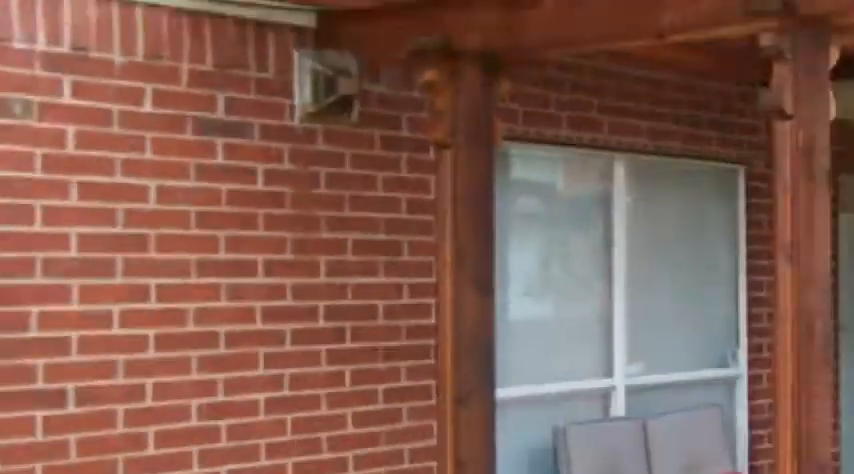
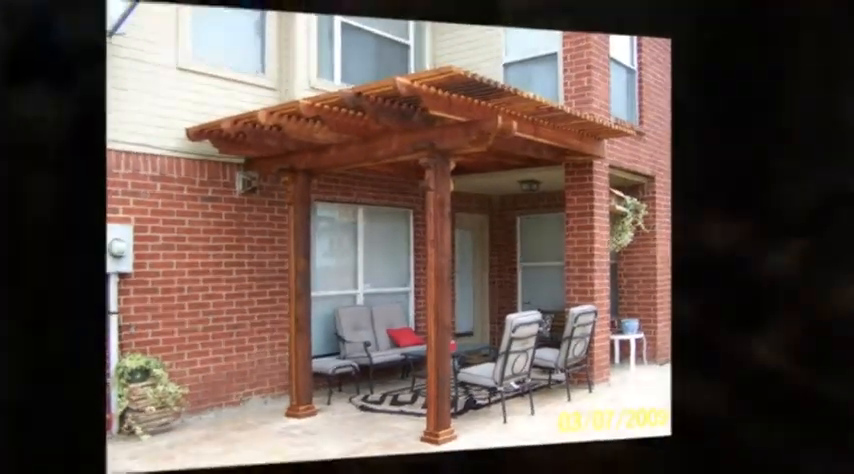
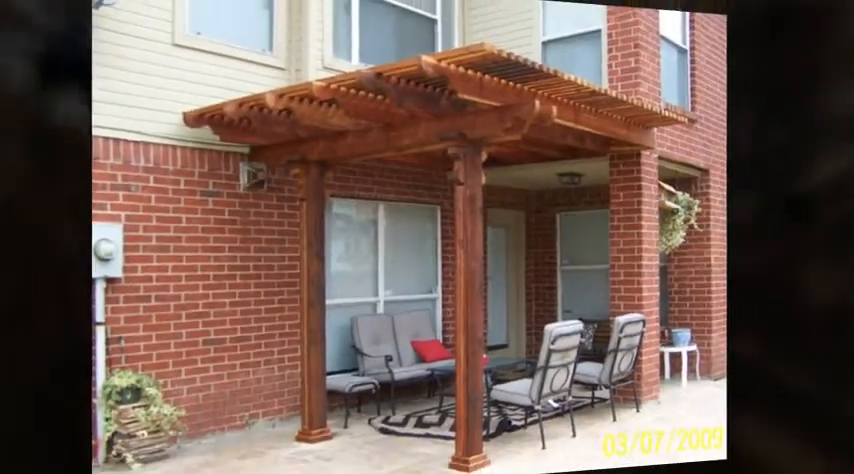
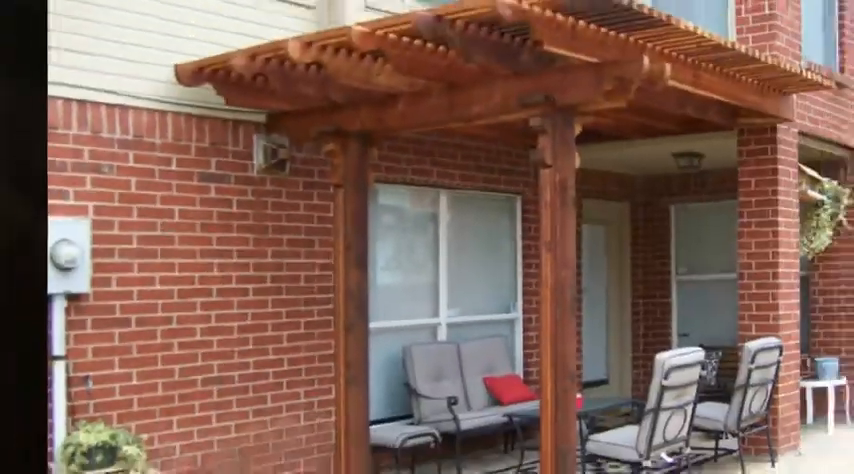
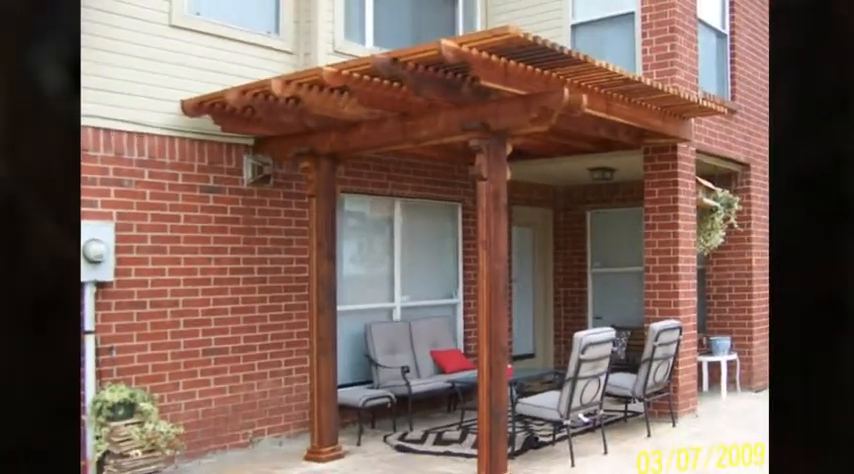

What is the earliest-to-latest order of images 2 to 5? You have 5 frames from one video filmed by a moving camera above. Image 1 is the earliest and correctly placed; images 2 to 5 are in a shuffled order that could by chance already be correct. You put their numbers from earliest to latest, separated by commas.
4, 5, 3, 2
